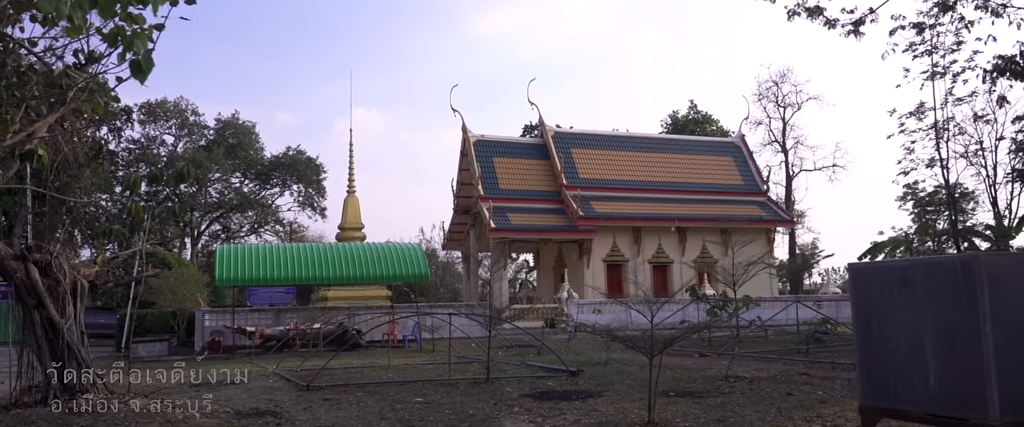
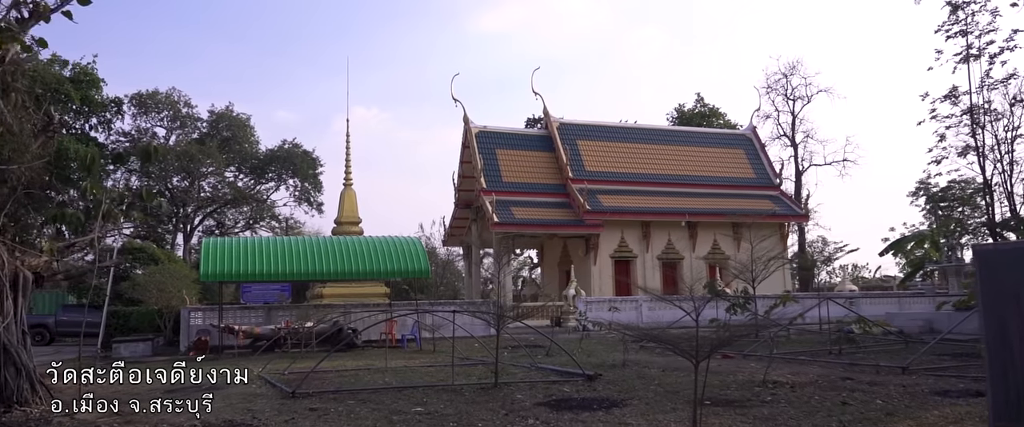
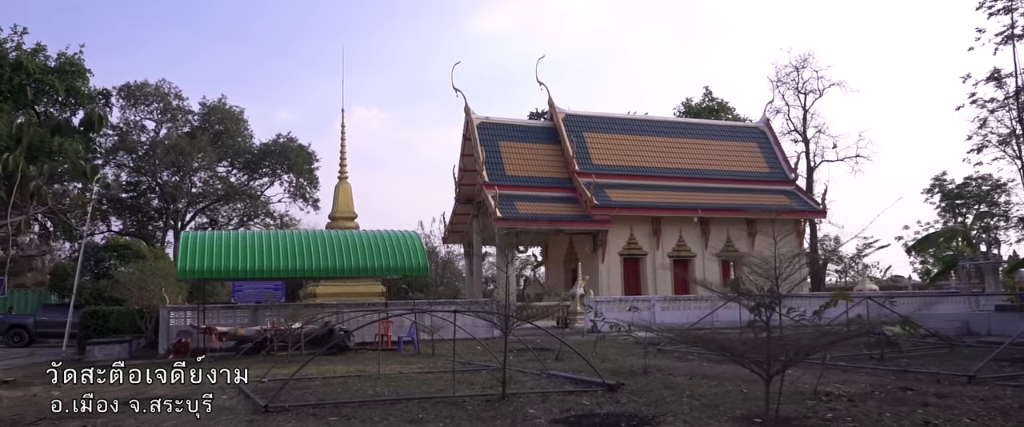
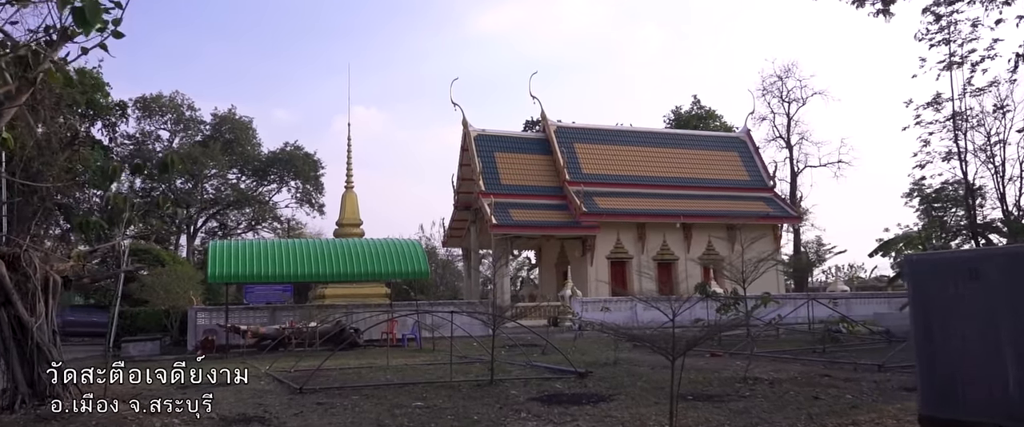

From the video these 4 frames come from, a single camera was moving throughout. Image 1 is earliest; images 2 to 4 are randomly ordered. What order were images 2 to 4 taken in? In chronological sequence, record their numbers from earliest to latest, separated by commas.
4, 2, 3
